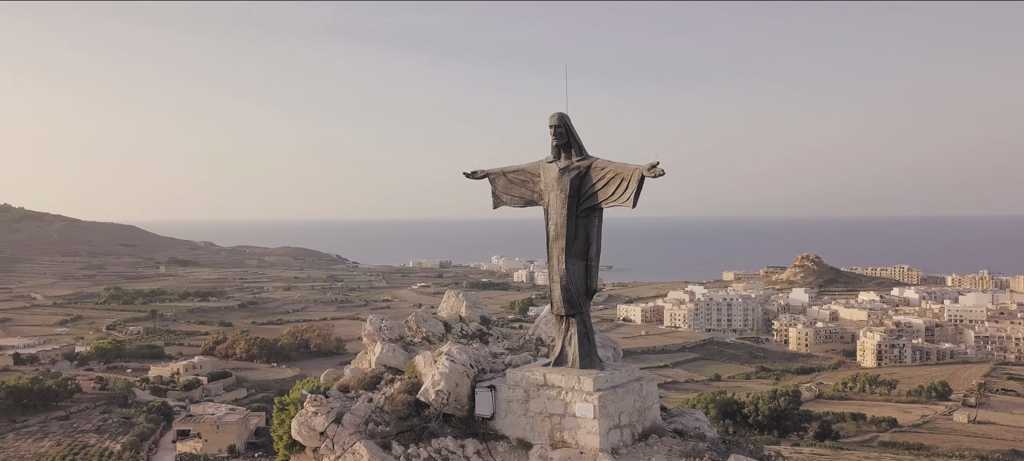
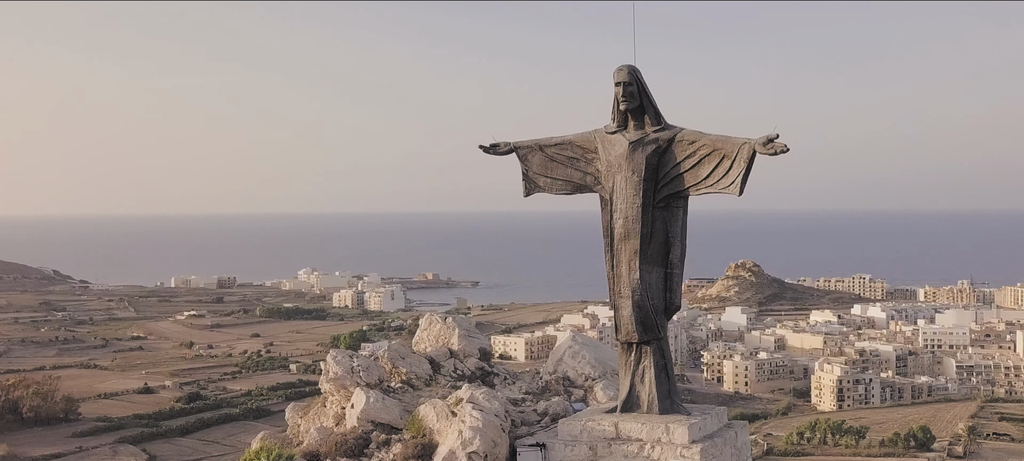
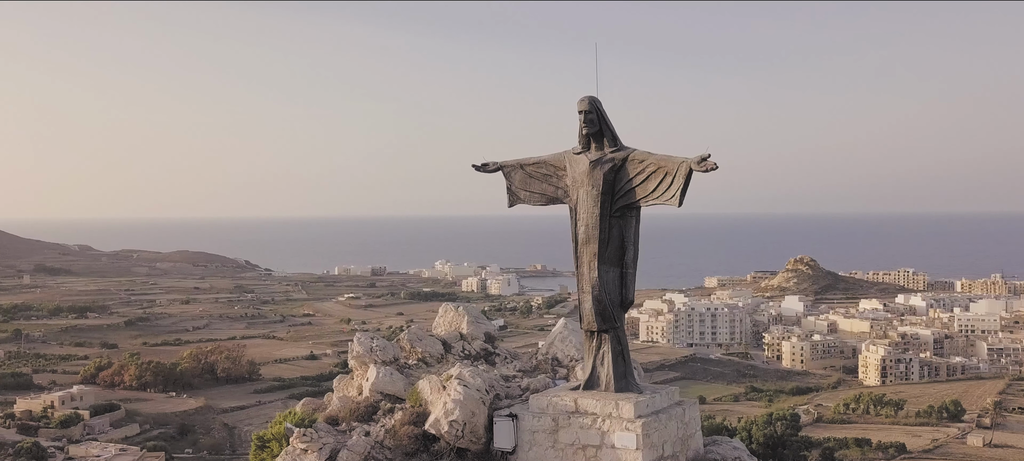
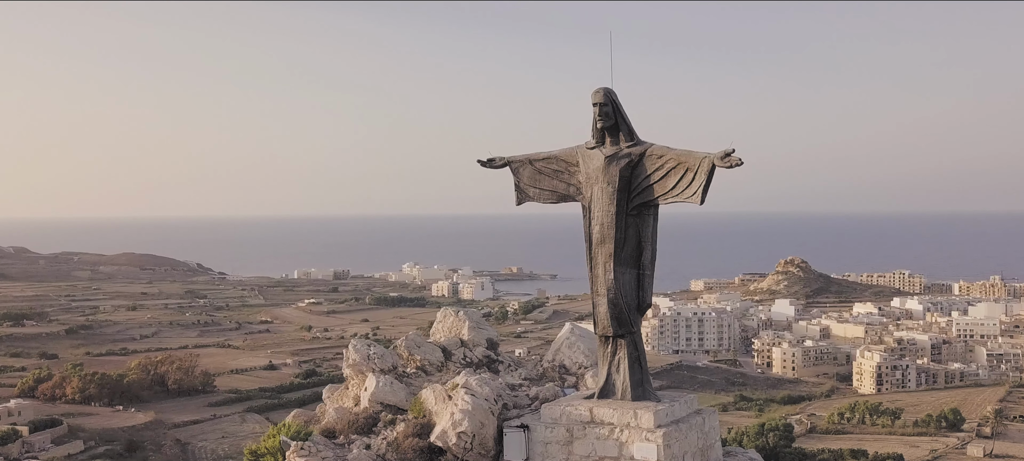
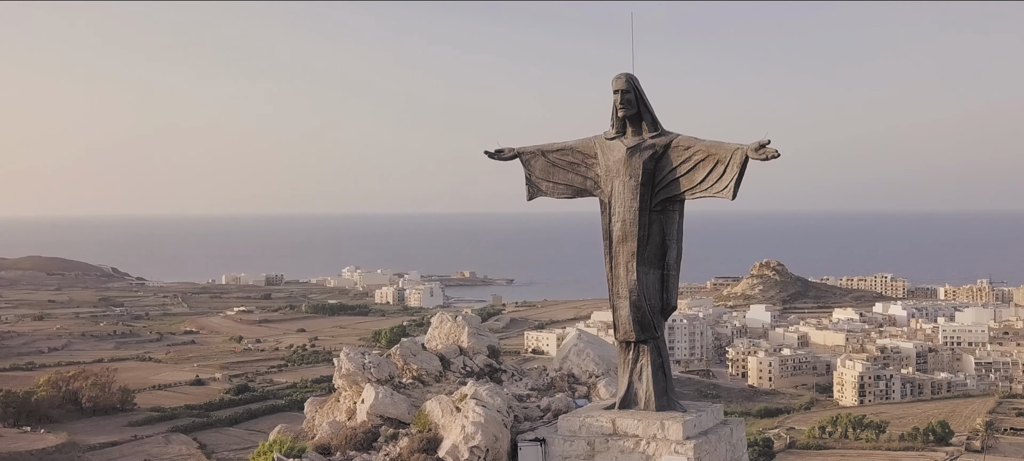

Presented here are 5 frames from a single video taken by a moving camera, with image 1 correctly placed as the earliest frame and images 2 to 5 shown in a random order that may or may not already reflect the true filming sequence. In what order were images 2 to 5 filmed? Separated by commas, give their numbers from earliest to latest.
3, 4, 5, 2
